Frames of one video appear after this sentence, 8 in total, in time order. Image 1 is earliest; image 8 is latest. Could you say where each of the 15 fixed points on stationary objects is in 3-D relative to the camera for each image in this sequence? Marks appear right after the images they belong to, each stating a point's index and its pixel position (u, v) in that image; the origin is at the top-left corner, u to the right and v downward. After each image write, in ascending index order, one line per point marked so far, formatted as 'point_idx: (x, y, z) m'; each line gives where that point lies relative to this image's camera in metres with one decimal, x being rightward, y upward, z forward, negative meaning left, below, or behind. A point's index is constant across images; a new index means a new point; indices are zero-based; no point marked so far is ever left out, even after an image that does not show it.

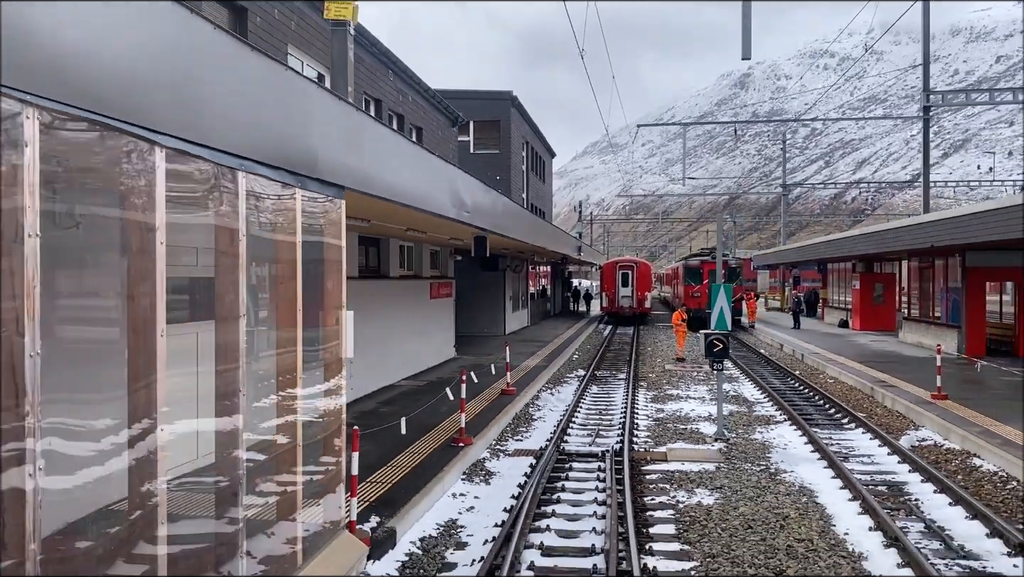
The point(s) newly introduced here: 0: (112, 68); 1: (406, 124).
0: (-1.4, +0.7, +3.2) m
1: (-1.7, +2.7, +15.2) m
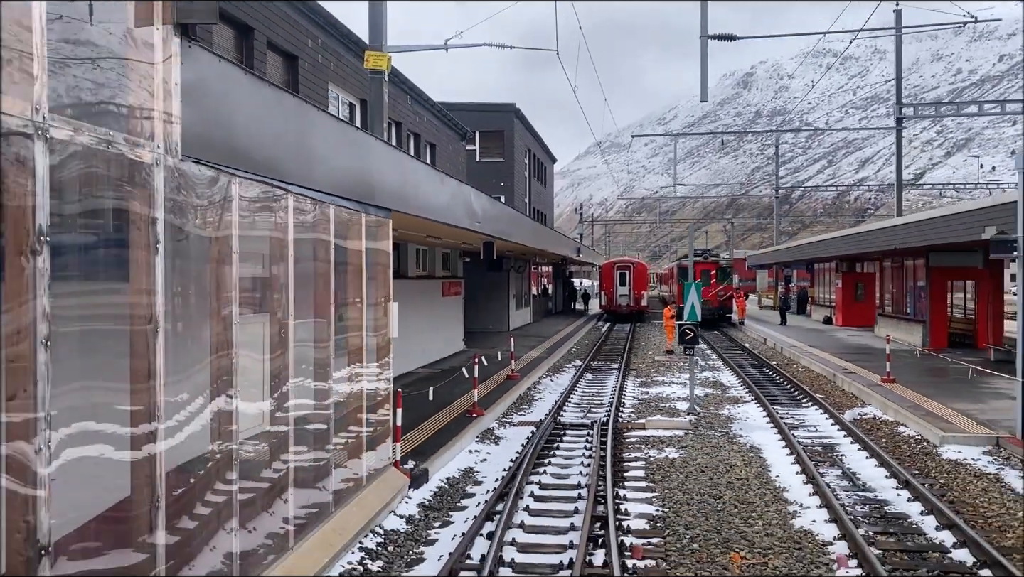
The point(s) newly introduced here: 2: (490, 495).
0: (-1.4, +0.7, +5.0) m
1: (-1.6, +2.7, +17.0) m
2: (-0.2, -1.6, +7.4) m
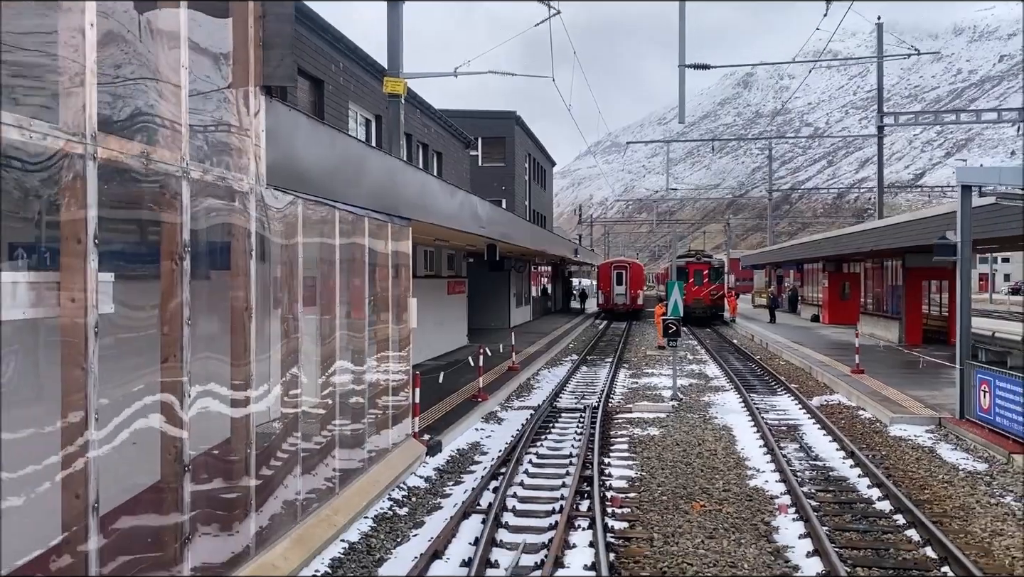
0: (-1.3, +0.8, +6.3) m
1: (-1.6, +2.7, +18.3) m
2: (-0.2, -1.6, +8.7) m
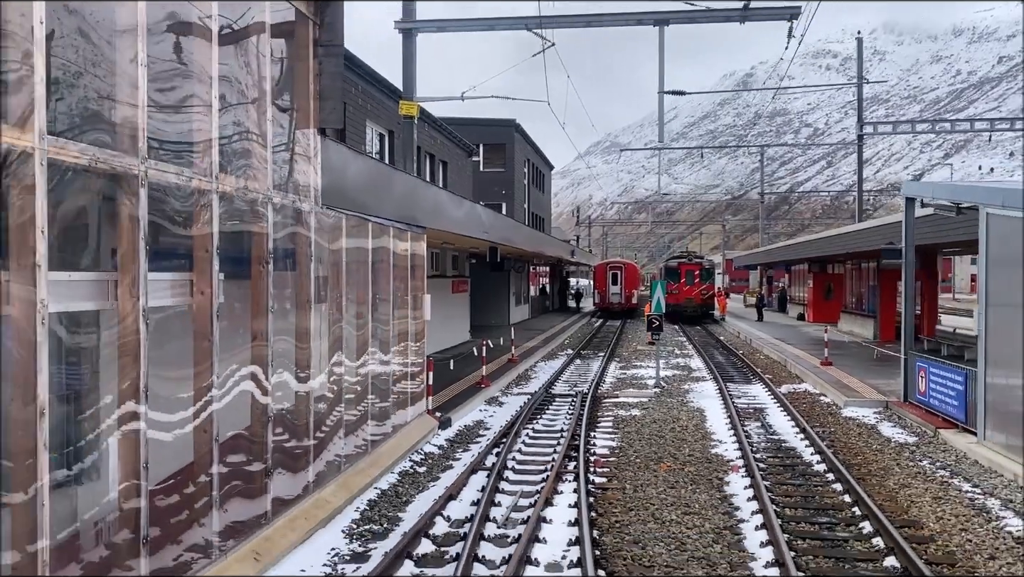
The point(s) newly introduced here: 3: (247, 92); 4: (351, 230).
0: (-1.3, +0.8, +7.8) m
1: (-1.6, +2.8, +19.8) m
2: (-0.2, -1.6, +10.1) m
3: (-1.7, +1.3, +5.9) m
4: (-1.4, +0.5, +7.7) m
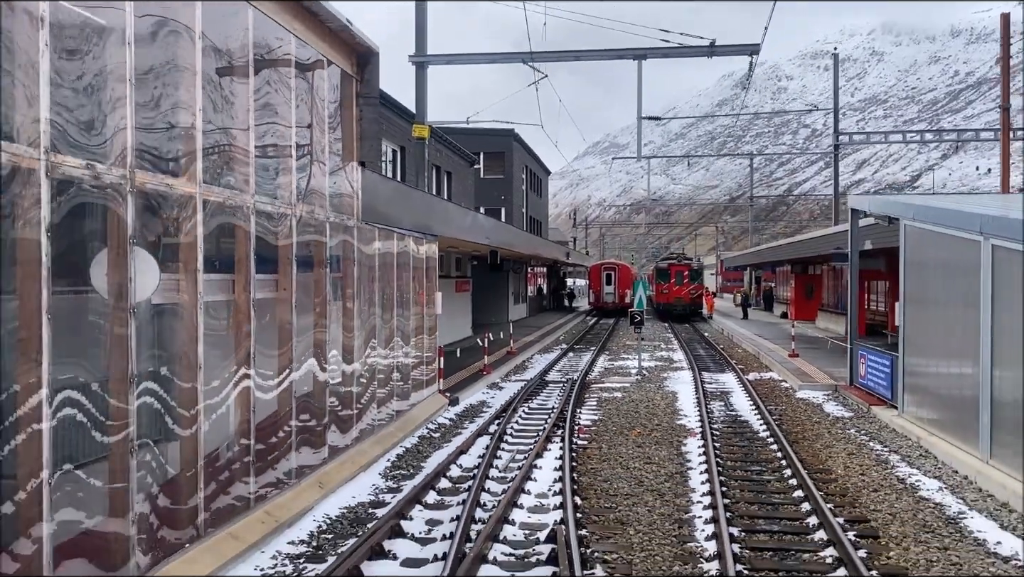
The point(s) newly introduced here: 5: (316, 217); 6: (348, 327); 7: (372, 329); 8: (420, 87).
0: (-1.4, +0.8, +9.6) m
1: (-1.6, +2.8, +21.6) m
2: (-0.2, -1.6, +12.0) m
3: (-1.7, +1.3, +7.8) m
4: (-1.4, +0.5, +9.6) m
5: (-1.6, +0.6, +7.7) m
6: (-1.5, -0.4, +8.6) m
7: (-1.4, -0.4, +9.3) m
8: (-1.4, +3.1, +14.3) m
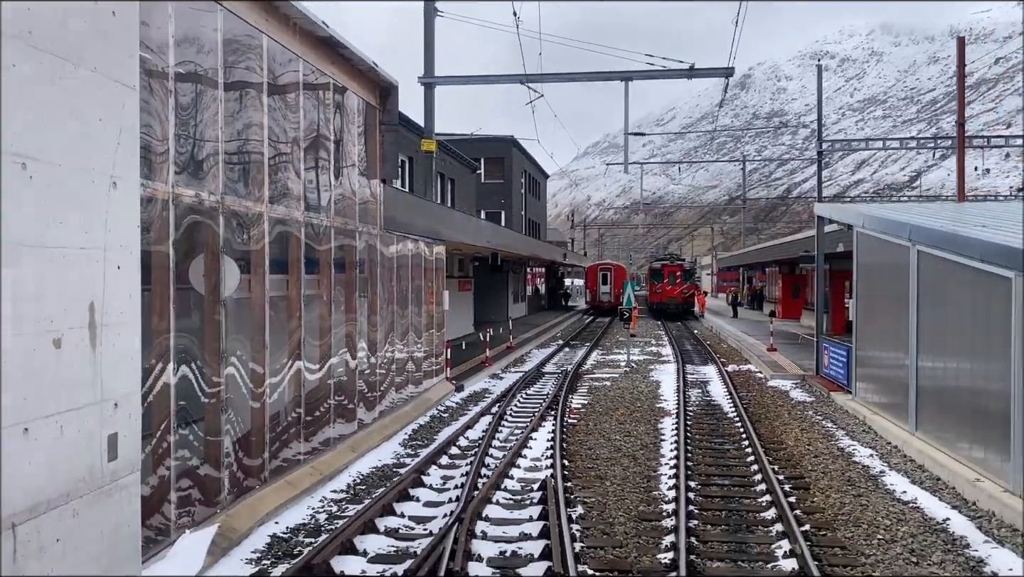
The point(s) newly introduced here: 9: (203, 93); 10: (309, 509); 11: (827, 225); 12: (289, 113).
0: (-1.4, +0.8, +11.1) m
1: (-1.7, +2.8, +23.1) m
2: (-0.2, -1.6, +13.5) m
3: (-1.7, +1.3, +9.3) m
4: (-1.4, +0.5, +11.0) m
5: (-1.6, +0.6, +9.2) m
6: (-1.5, -0.3, +10.0) m
7: (-1.4, -0.4, +10.8) m
8: (-1.4, +3.2, +15.8) m
9: (-2.0, +1.3, +6.1) m
10: (-1.5, -1.7, +6.9) m
11: (+5.3, +1.1, +15.4) m
12: (-1.8, +1.5, +7.7) m
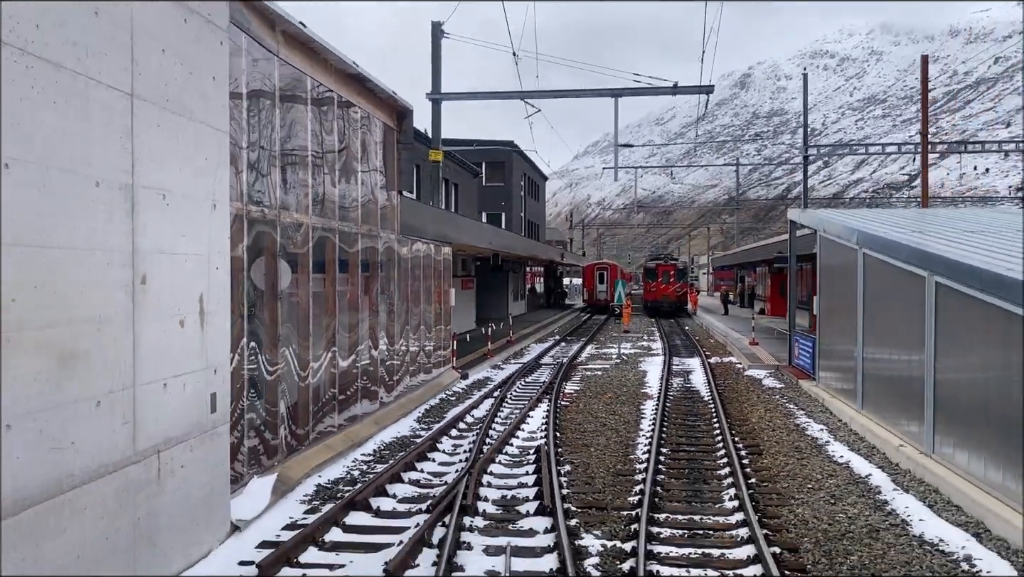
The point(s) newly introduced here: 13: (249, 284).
0: (-1.4, +0.9, +12.6) m
1: (-1.7, +2.8, +24.6) m
2: (-0.2, -1.5, +15.0) m
3: (-1.7, +1.4, +10.8) m
4: (-1.4, +0.6, +12.5) m
5: (-1.6, +0.6, +10.7) m
6: (-1.5, -0.3, +11.5) m
7: (-1.4, -0.4, +12.3) m
8: (-1.4, +3.2, +17.3) m
9: (-2.0, +1.3, +7.6) m
10: (-1.5, -1.6, +8.4) m
11: (+5.3, +1.1, +16.9) m
12: (-1.9, +1.5, +9.2) m
13: (-2.1, 0.0, +7.3) m
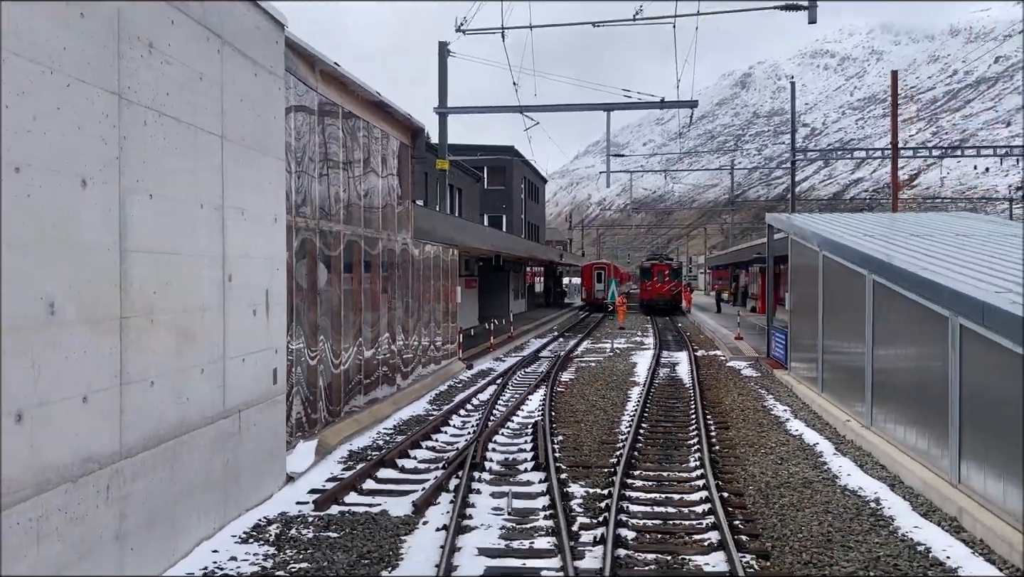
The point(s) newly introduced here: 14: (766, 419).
0: (-1.4, +0.9, +14.1) m
1: (-1.6, +2.8, +26.1) m
2: (-0.2, -1.5, +16.5) m
3: (-1.7, +1.4, +12.2) m
4: (-1.4, +0.6, +14.0) m
5: (-1.6, +0.7, +12.2) m
6: (-1.5, -0.3, +13.0) m
7: (-1.4, -0.3, +13.7) m
8: (-1.4, +3.2, +18.8) m
9: (-2.0, +1.4, +9.1) m
10: (-1.5, -1.6, +9.9) m
11: (+5.3, +1.1, +18.4) m
12: (-1.8, +1.6, +10.7) m
13: (-2.1, +0.1, +8.8) m
14: (+3.2, -1.6, +11.5) m
